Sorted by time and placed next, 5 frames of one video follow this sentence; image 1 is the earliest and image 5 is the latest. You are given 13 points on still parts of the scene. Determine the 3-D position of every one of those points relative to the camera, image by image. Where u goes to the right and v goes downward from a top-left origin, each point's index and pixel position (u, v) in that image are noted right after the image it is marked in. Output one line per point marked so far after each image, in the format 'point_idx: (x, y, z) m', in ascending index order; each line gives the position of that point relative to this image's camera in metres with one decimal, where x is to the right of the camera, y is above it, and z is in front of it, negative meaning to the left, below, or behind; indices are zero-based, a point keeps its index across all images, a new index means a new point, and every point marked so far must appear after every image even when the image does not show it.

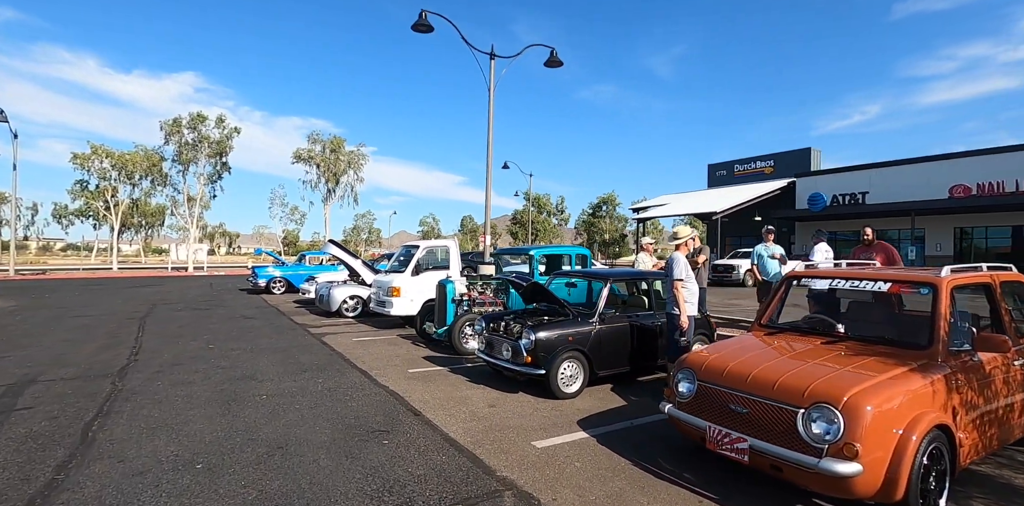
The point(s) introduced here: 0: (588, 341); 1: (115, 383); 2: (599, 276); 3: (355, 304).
0: (+0.9, -1.1, +6.3) m
1: (-5.2, -1.7, +6.7) m
2: (+1.2, -0.3, +7.0) m
3: (-4.2, -1.4, +13.6) m
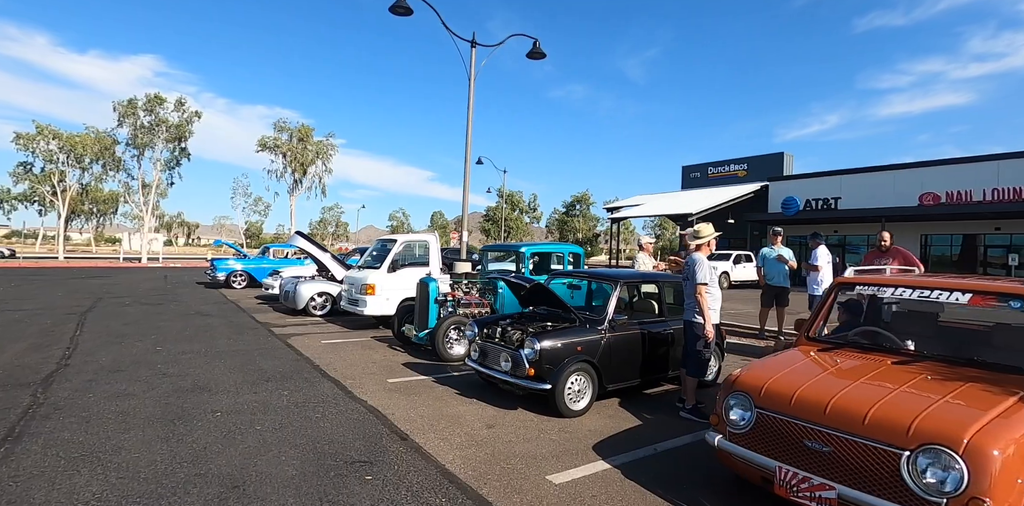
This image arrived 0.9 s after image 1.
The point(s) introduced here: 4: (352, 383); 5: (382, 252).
0: (+0.9, -1.1, +5.6) m
1: (-5.2, -1.6, +5.6) m
2: (+1.2, -0.3, +6.3) m
3: (-4.6, -1.2, +12.5) m
4: (-2.0, -1.6, +6.3) m
5: (-2.8, 0.0, +11.0) m
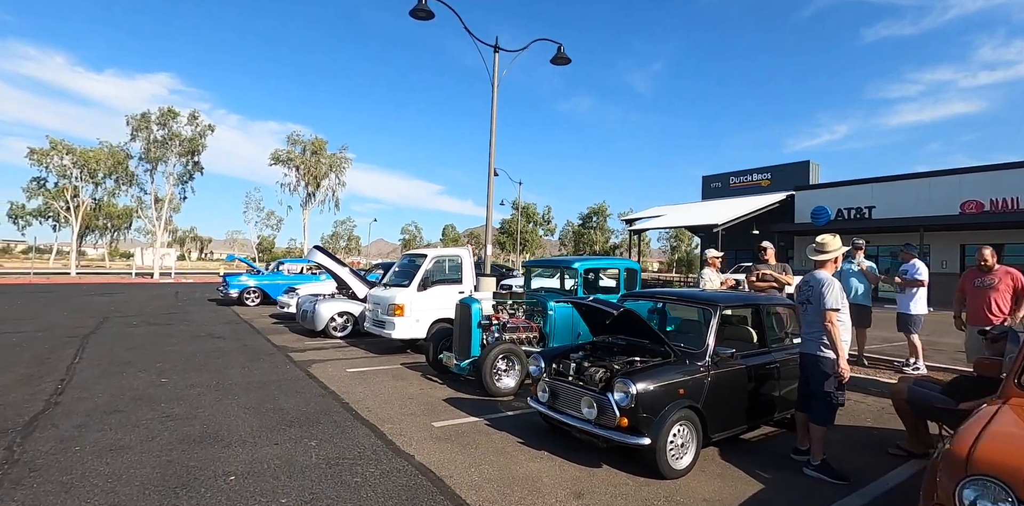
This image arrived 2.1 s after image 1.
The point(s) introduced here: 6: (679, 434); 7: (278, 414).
0: (+1.7, -1.2, +4.5) m
1: (-4.5, -1.7, +4.6) m
2: (+1.9, -0.5, +5.2) m
3: (-3.8, -1.6, +11.5) m
4: (-1.2, -1.8, +5.2) m
5: (-2.0, -0.3, +10.0) m
6: (+1.4, -1.5, +4.3) m
7: (-2.5, -1.7, +5.6) m
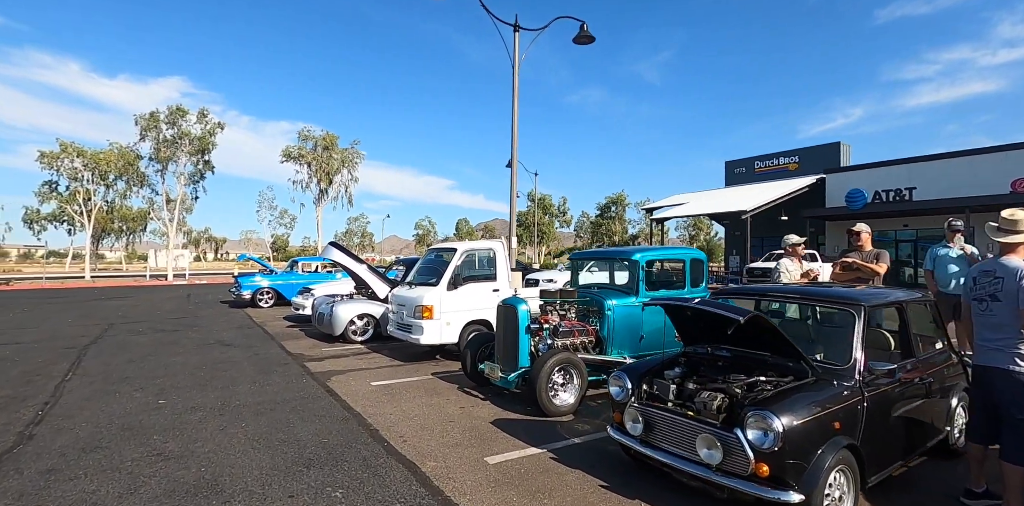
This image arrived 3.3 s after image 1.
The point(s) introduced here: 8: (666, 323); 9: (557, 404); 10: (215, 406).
0: (+2.2, -1.1, +3.3) m
1: (-3.9, -1.8, +3.6) m
2: (+2.5, -0.3, +4.0) m
3: (-3.0, -1.5, +10.5) m
4: (-0.6, -1.7, +4.1) m
5: (-1.3, -0.2, +8.9) m
6: (+2.0, -1.4, +3.1) m
7: (-1.9, -1.7, +4.5) m
8: (+2.1, -0.9, +6.8) m
9: (+0.5, -1.6, +5.5) m
10: (-3.4, -1.8, +5.9) m
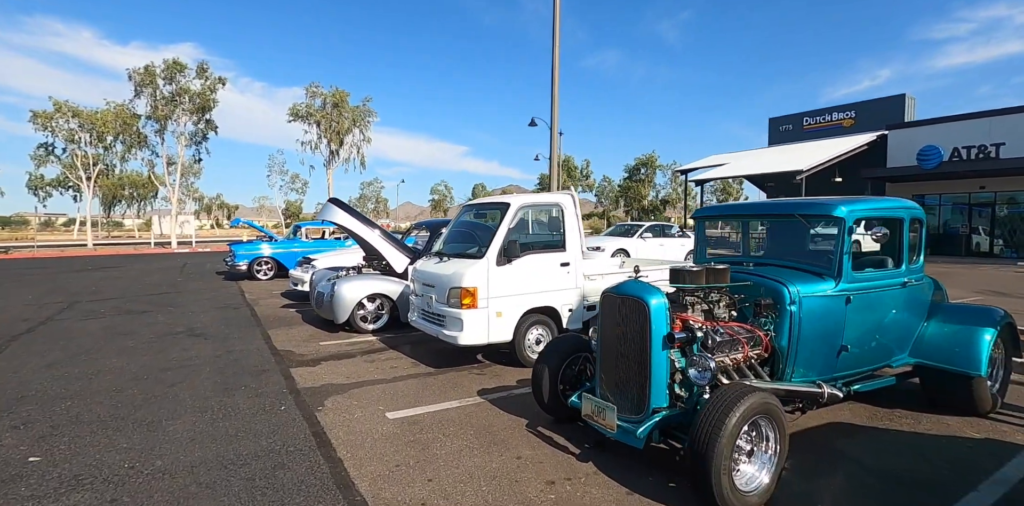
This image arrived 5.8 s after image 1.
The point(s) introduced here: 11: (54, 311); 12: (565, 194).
0: (+3.0, -1.0, +0.6) m
1: (-3.1, -1.6, +1.1) m
2: (+3.2, -0.1, +1.2) m
3: (-2.1, -0.9, +7.9) m
4: (+0.1, -1.5, +1.5) m
5: (-0.4, +0.3, +6.2) m
6: (+2.7, -1.3, +0.4) m
7: (-1.1, -1.5, +1.9) m
8: (+2.9, -0.6, +4.1) m
9: (+1.3, -1.3, +2.9) m
10: (-2.6, -1.4, +3.4) m
11: (-9.0, -1.1, +10.1) m
12: (+0.6, +0.7, +6.3) m
